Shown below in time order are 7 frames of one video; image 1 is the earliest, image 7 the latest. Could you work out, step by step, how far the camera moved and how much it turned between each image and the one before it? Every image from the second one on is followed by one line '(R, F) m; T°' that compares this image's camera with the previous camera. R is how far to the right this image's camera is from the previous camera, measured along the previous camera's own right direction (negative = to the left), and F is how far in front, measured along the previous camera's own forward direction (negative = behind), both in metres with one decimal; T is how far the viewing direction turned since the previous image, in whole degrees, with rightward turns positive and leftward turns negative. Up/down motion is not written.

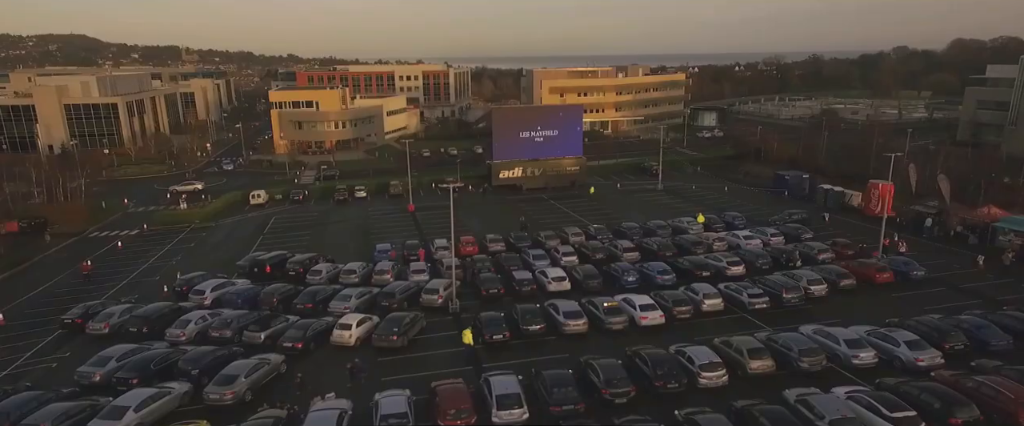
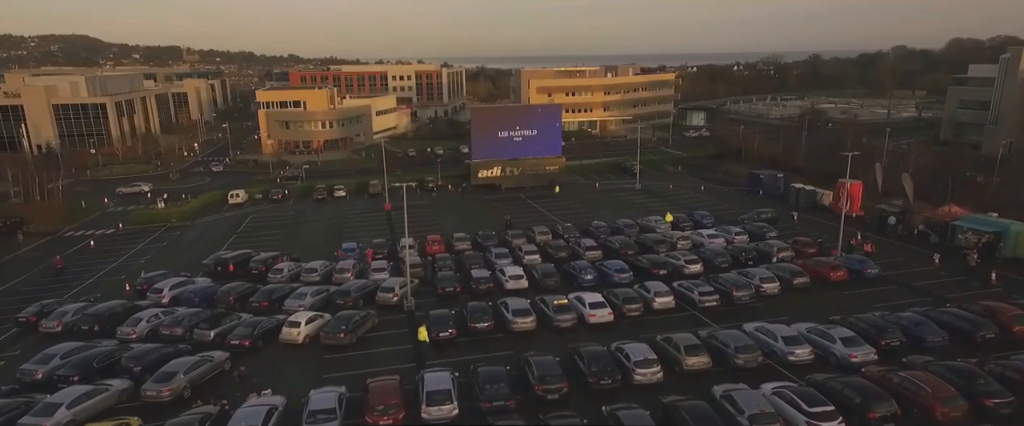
(+2.1, -0.2) m; 0°
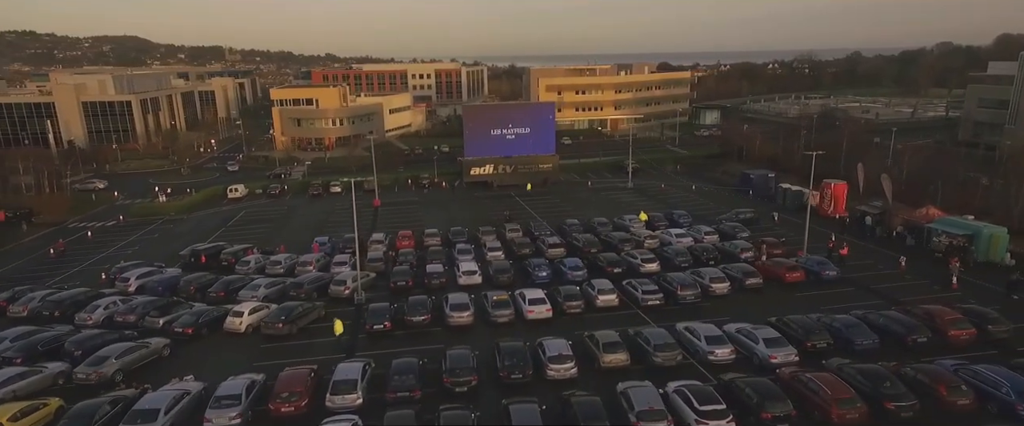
(+3.8, -0.2) m; -3°
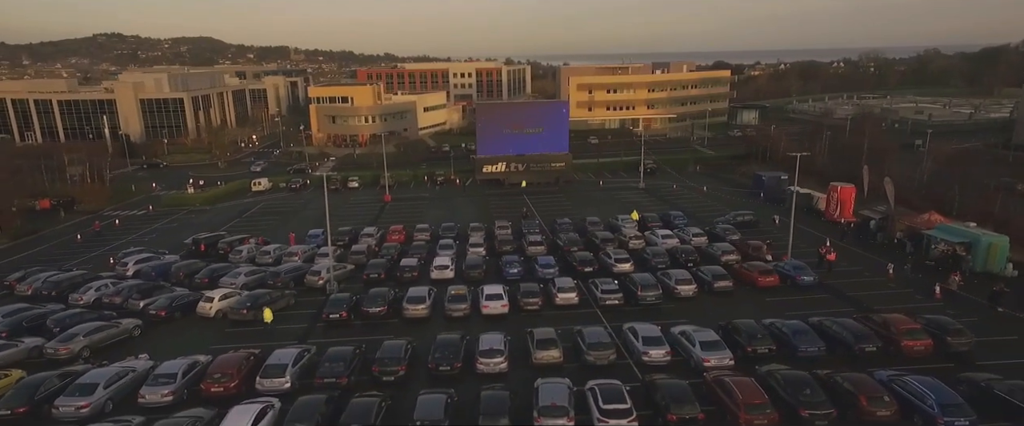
(+4.0, -0.1) m; -5°
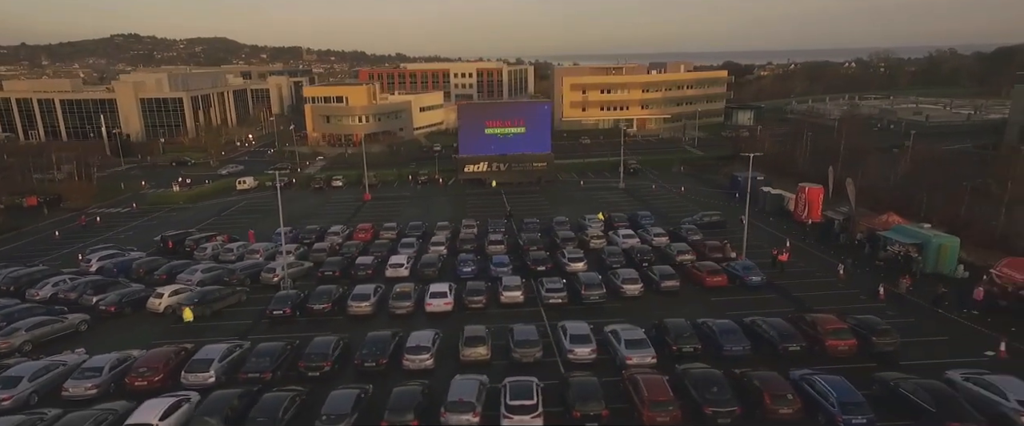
(+2.8, -0.1) m; -1°
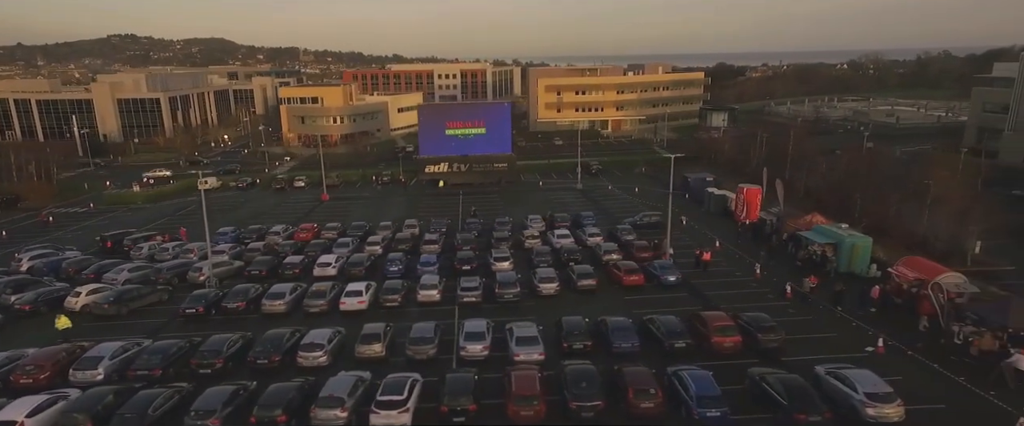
(+3.5, -0.2) m; 0°
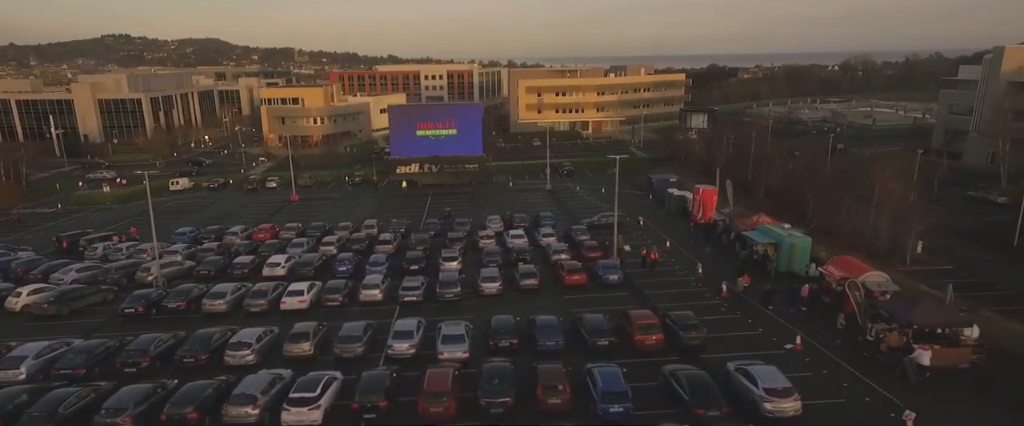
(+2.3, -0.2) m; 0°
